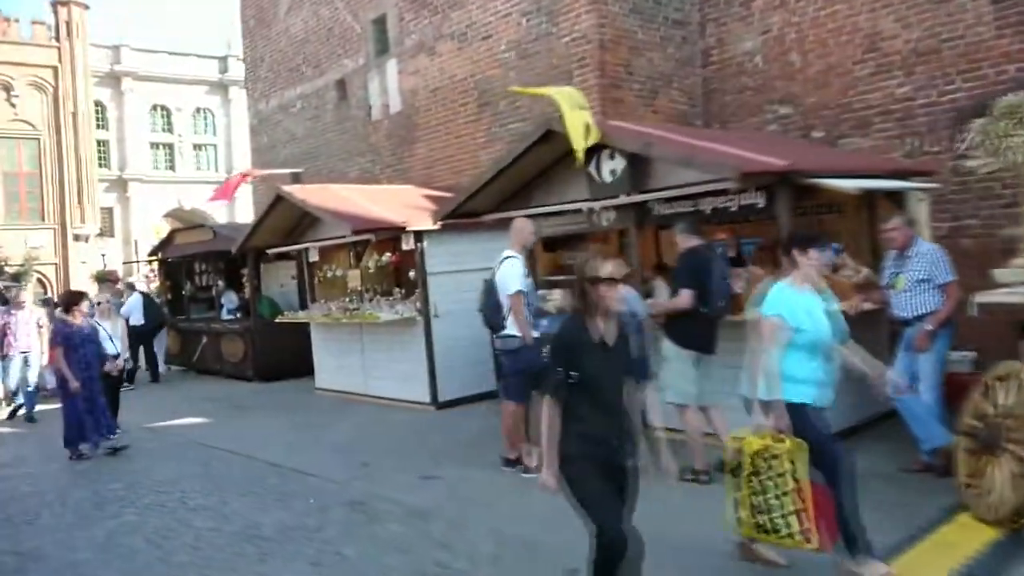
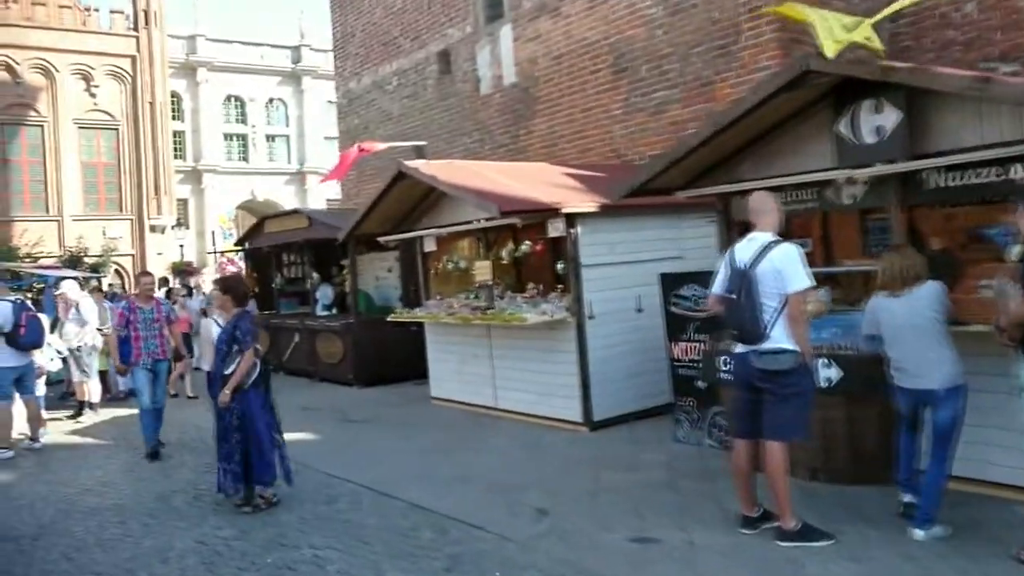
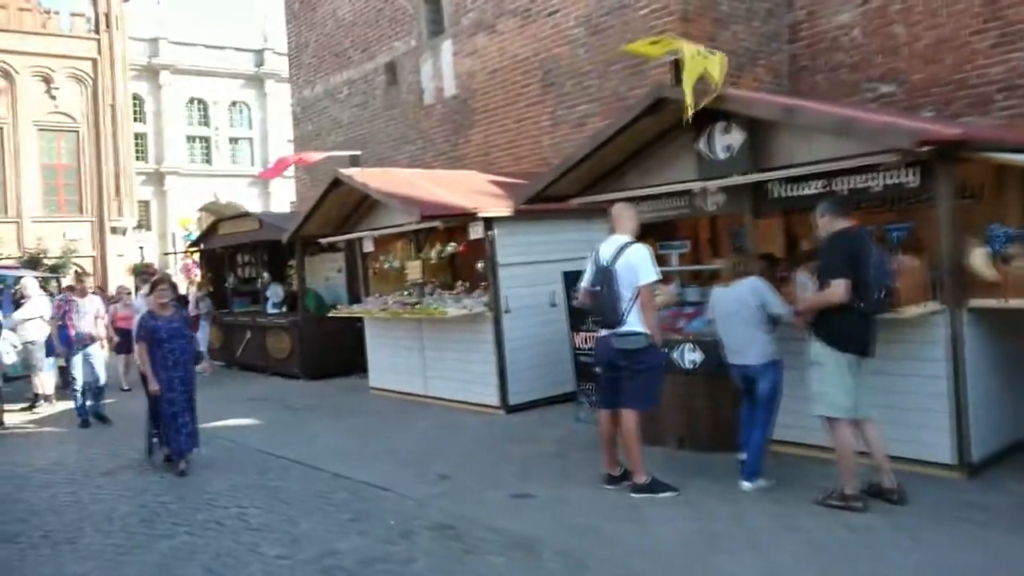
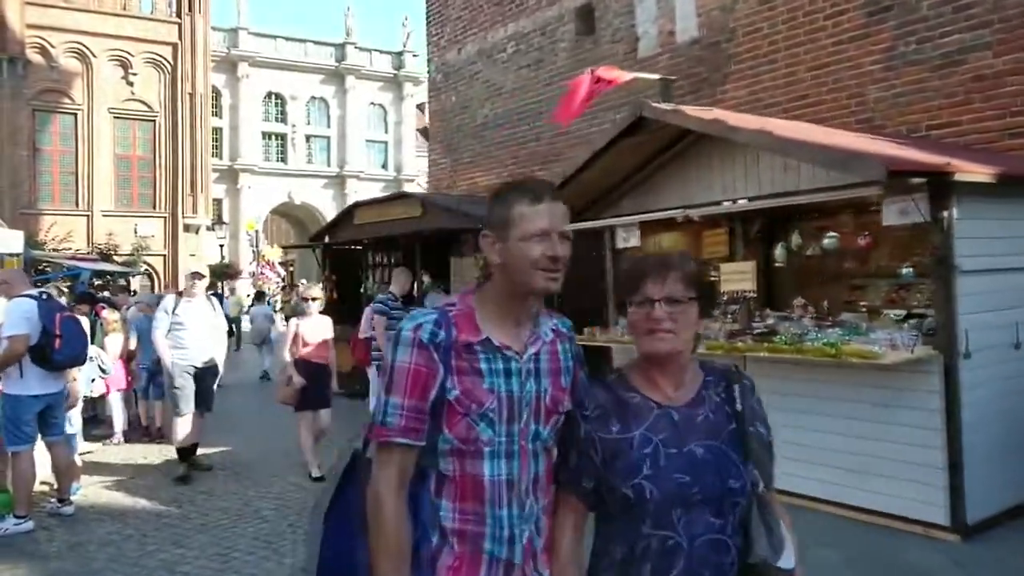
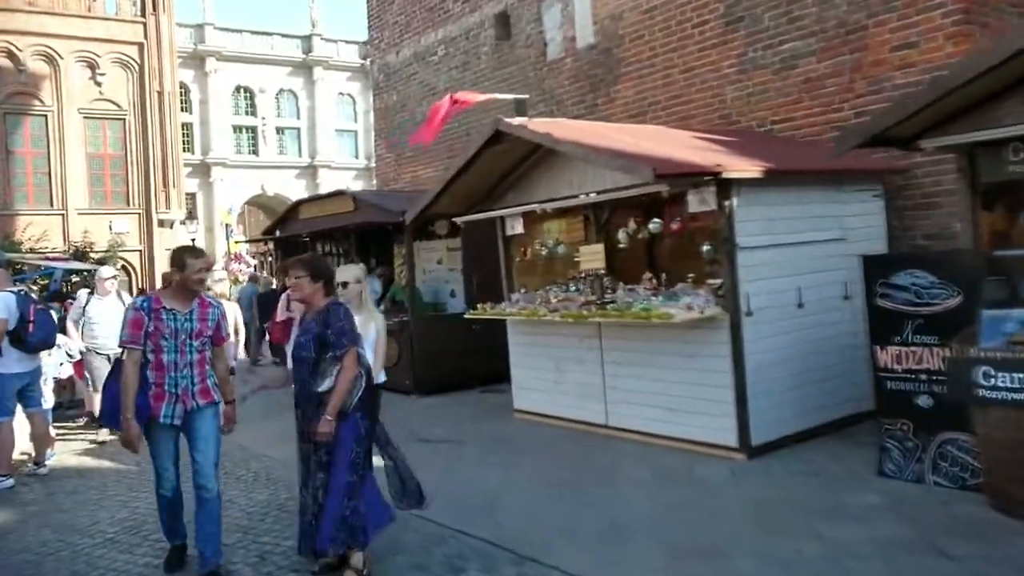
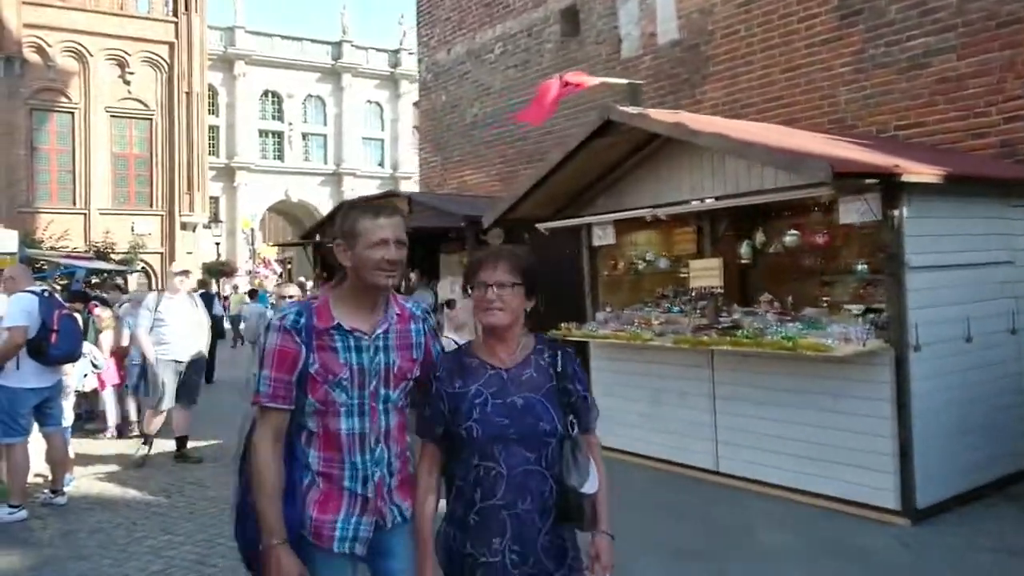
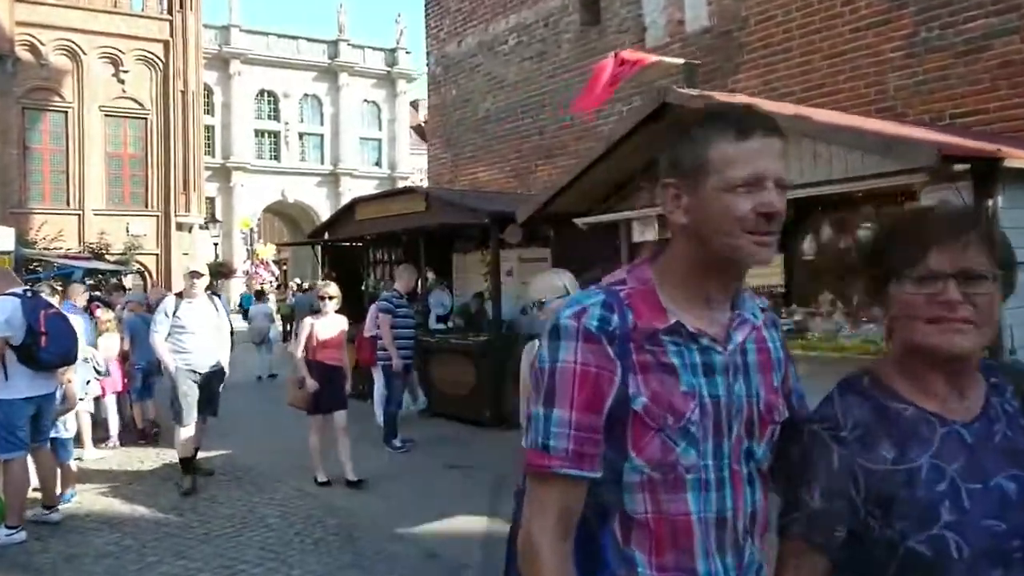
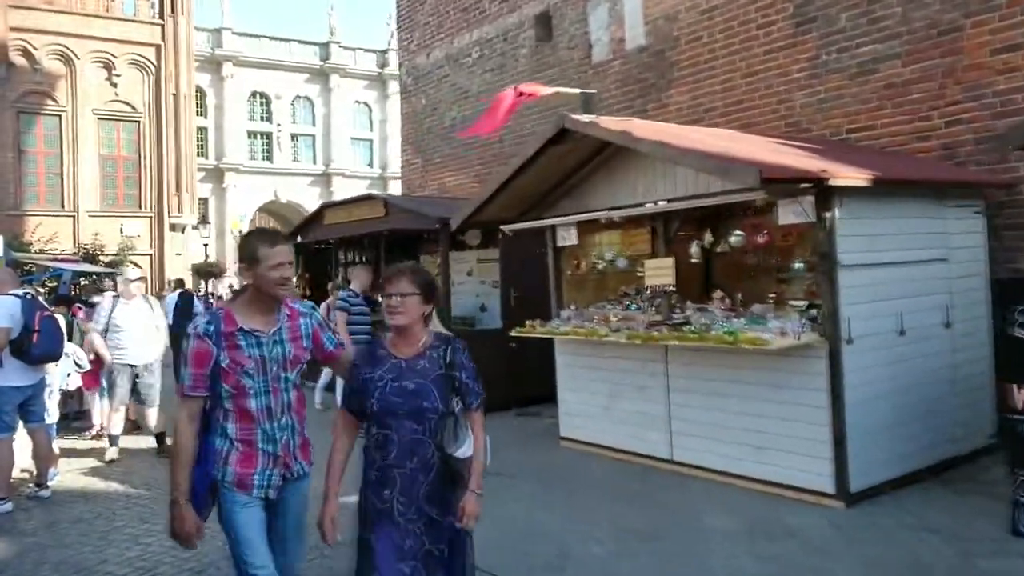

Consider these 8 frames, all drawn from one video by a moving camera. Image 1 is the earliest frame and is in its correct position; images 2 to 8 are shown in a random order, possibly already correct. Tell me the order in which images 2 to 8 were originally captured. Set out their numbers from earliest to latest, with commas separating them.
3, 2, 5, 8, 6, 4, 7
